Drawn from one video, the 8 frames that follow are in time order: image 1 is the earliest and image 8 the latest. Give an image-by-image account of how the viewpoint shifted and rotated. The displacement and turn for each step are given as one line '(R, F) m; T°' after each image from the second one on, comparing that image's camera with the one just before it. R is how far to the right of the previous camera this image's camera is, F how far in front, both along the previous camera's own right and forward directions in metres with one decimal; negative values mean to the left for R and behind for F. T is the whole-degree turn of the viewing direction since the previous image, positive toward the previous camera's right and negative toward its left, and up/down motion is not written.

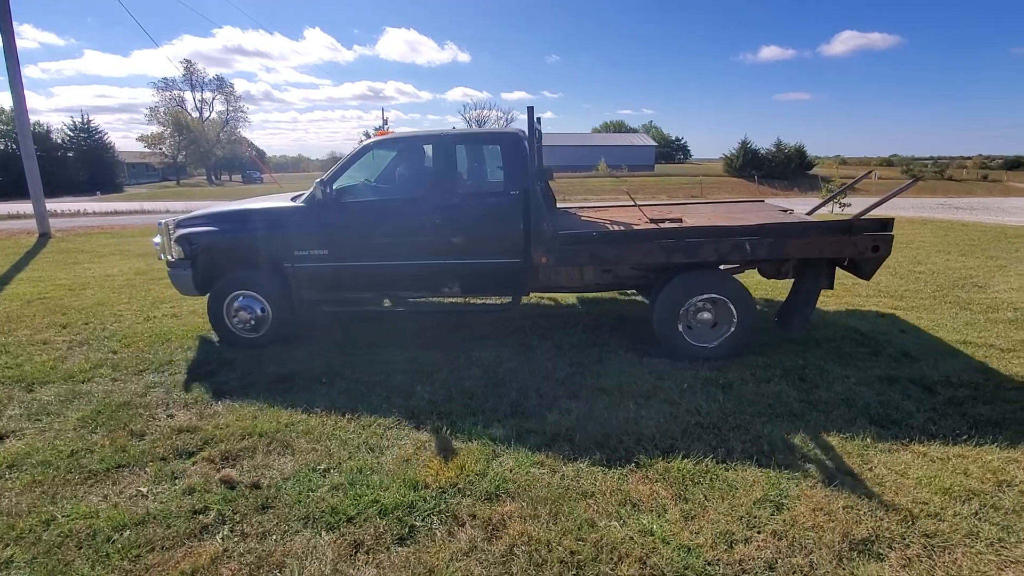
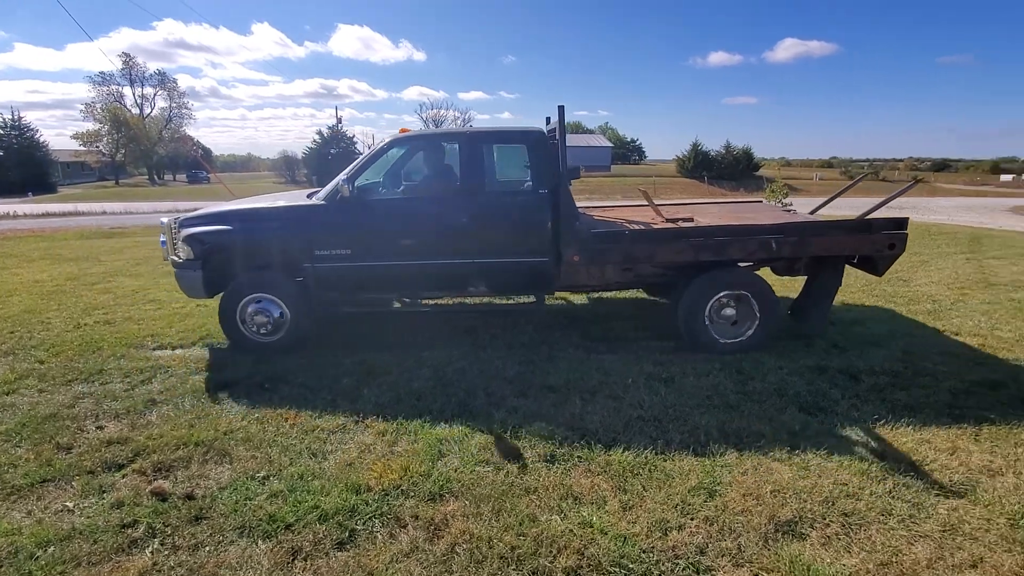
(+0.4, -0.1) m; +4°
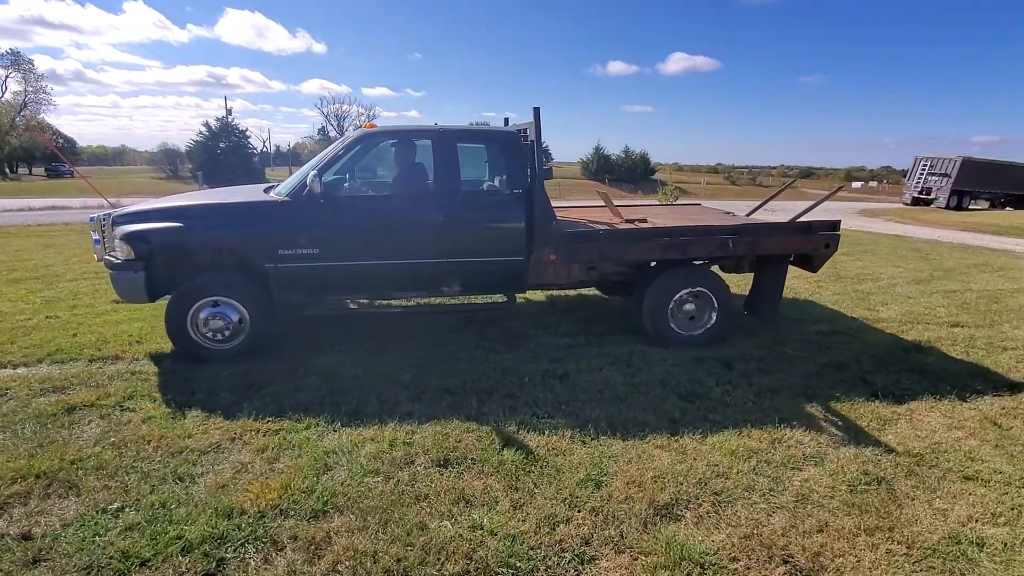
(+0.5, +0.1) m; +10°
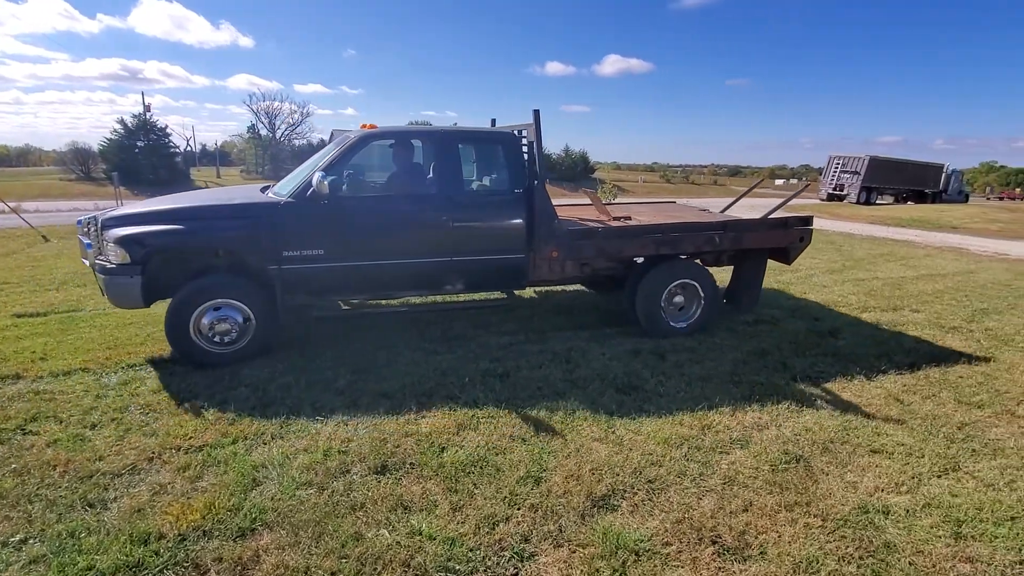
(+0.3, 0.0) m; +6°
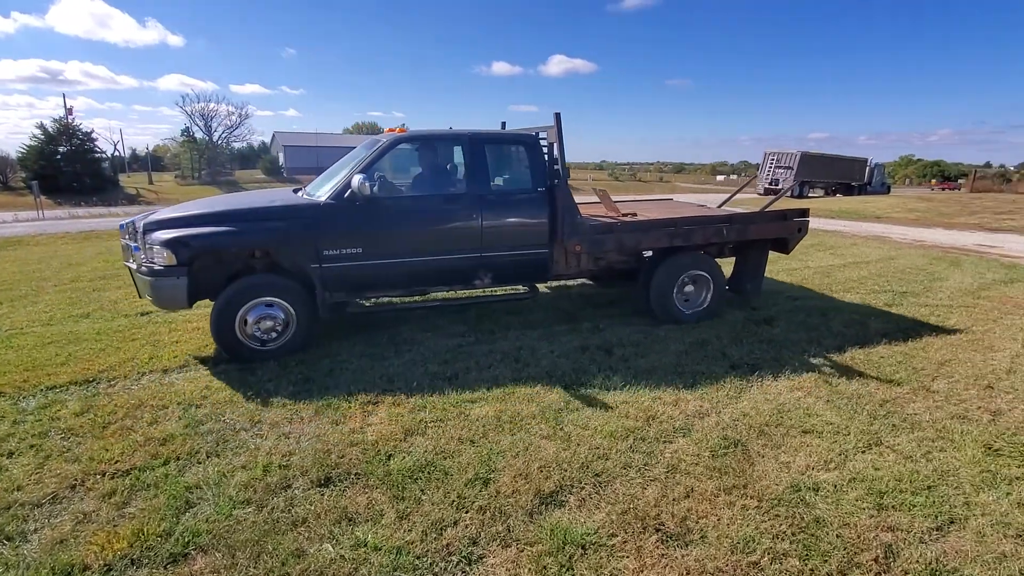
(+0.3, 0.0) m; +5°
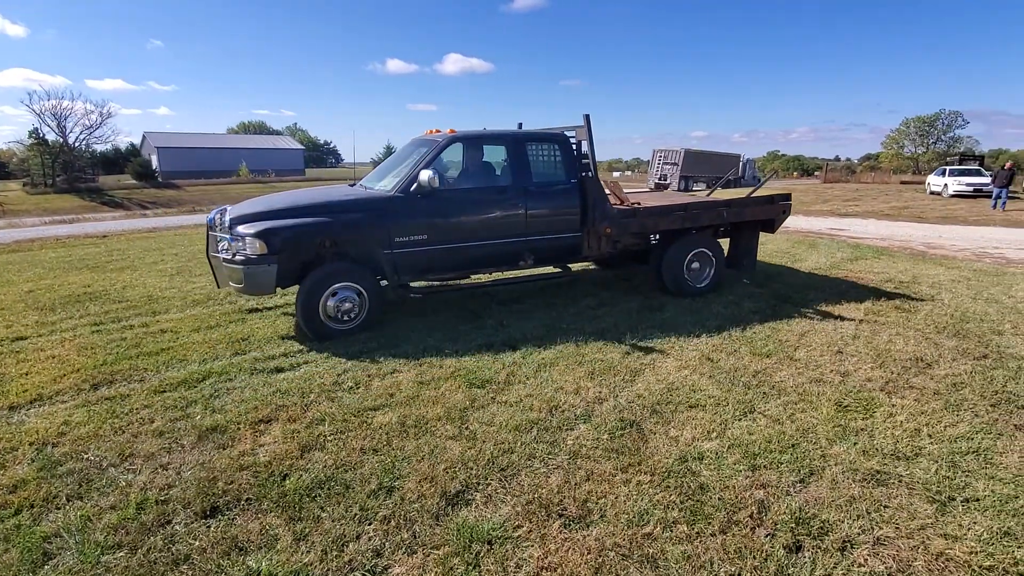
(+0.3, 0.0) m; +10°
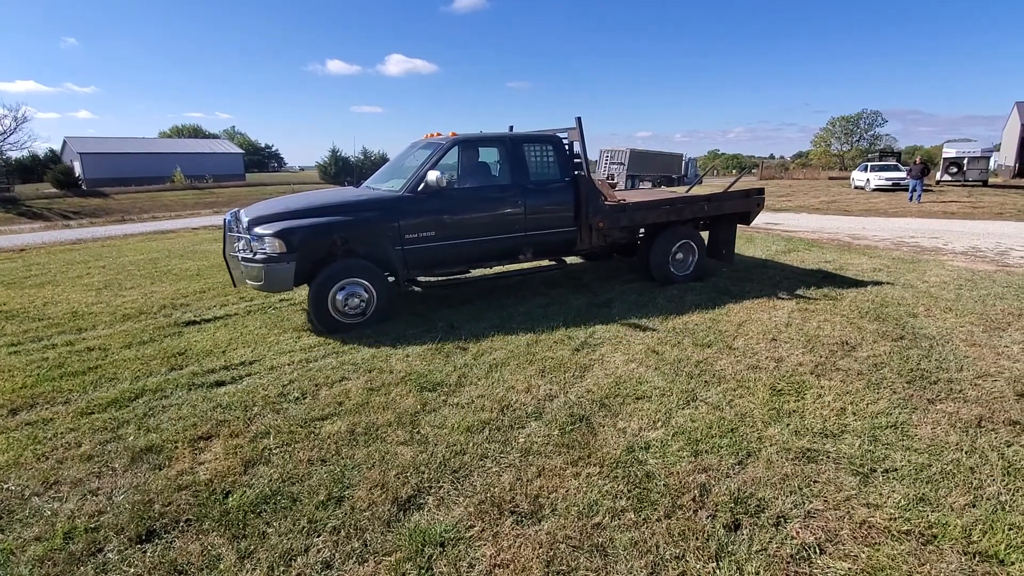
(+0.2, -0.1) m; +5°
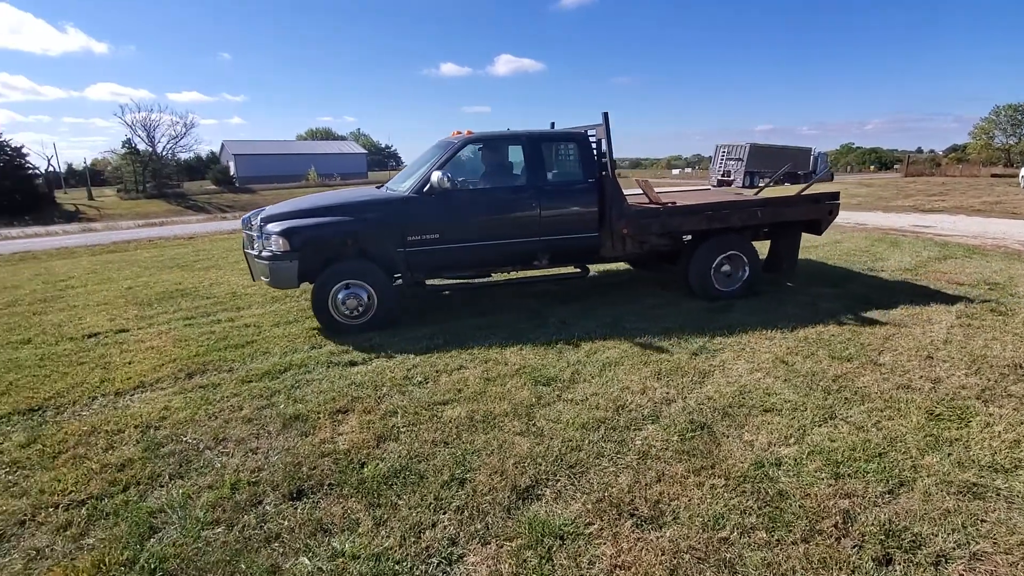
(-0.5, -0.1) m; -11°
